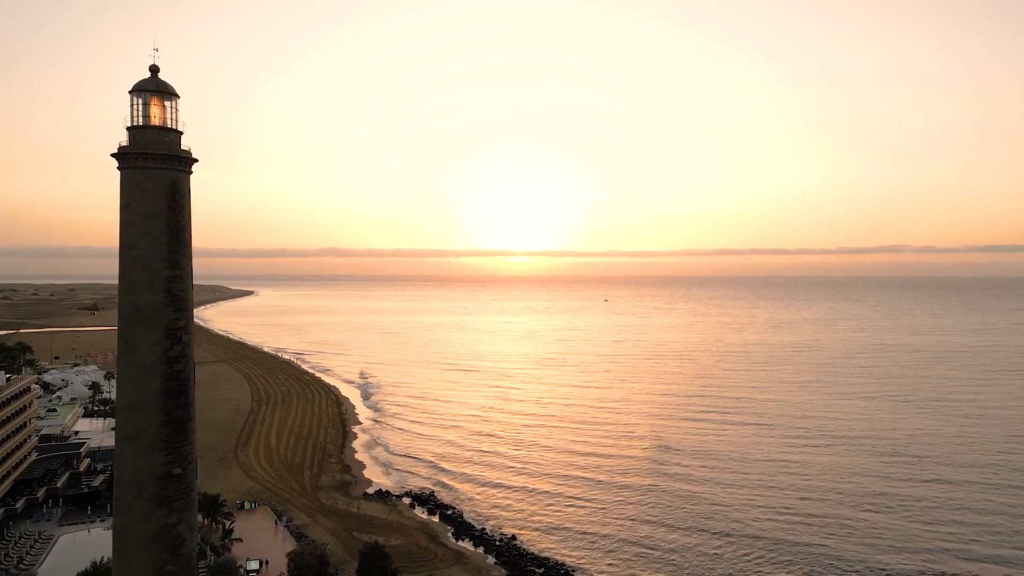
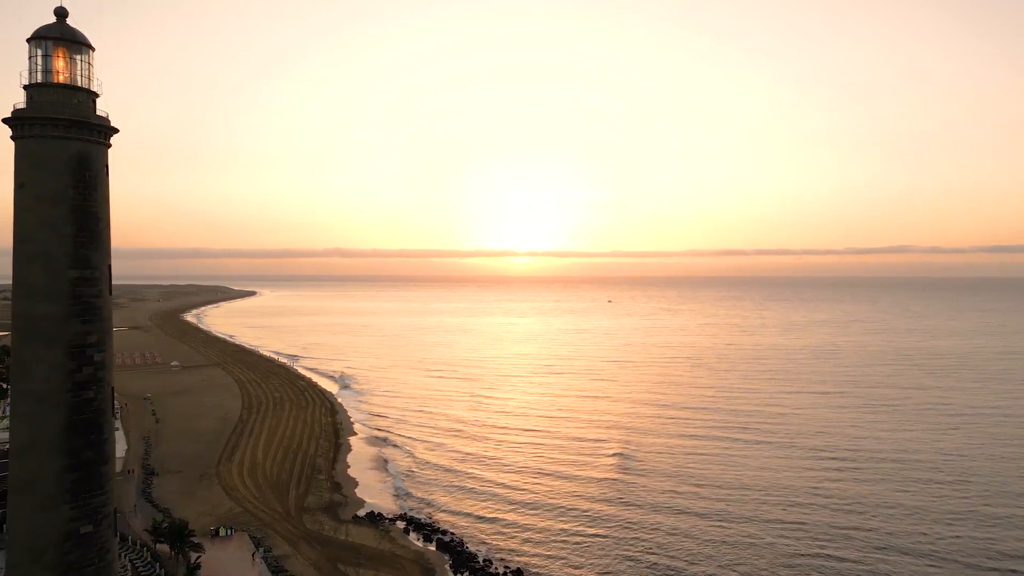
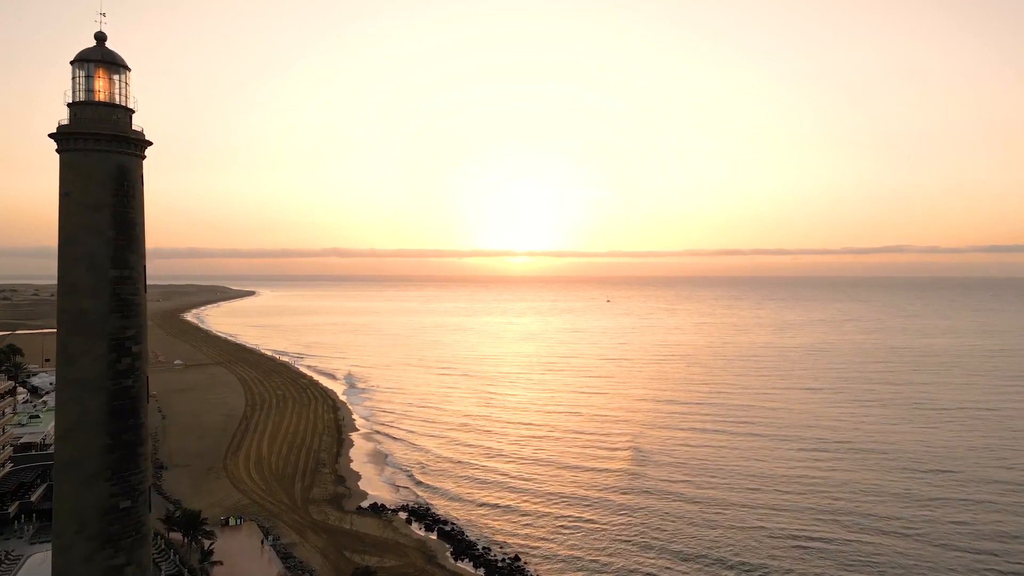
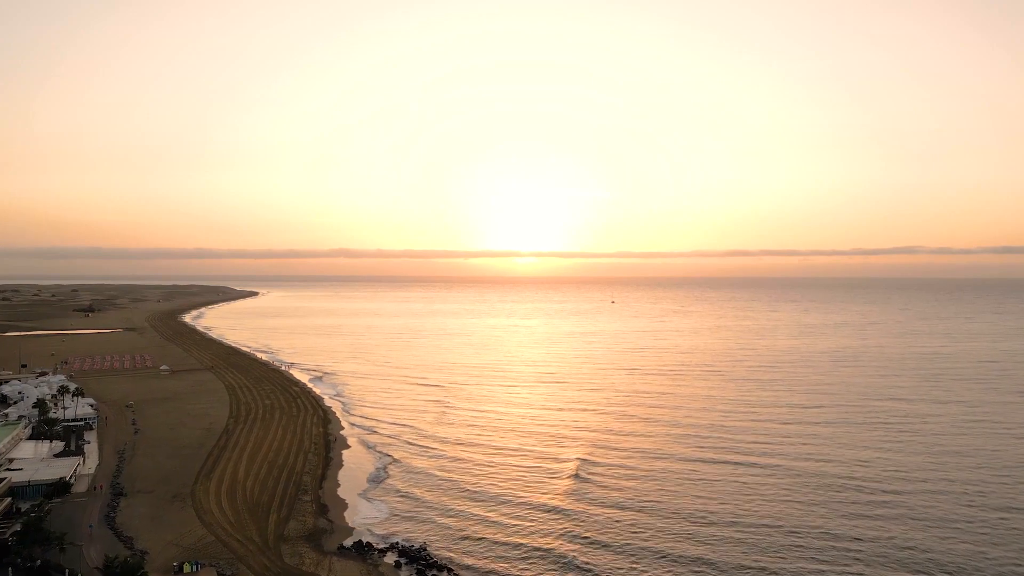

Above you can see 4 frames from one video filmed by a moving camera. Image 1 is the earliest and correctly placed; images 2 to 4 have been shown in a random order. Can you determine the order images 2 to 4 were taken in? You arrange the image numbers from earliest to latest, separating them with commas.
3, 2, 4
